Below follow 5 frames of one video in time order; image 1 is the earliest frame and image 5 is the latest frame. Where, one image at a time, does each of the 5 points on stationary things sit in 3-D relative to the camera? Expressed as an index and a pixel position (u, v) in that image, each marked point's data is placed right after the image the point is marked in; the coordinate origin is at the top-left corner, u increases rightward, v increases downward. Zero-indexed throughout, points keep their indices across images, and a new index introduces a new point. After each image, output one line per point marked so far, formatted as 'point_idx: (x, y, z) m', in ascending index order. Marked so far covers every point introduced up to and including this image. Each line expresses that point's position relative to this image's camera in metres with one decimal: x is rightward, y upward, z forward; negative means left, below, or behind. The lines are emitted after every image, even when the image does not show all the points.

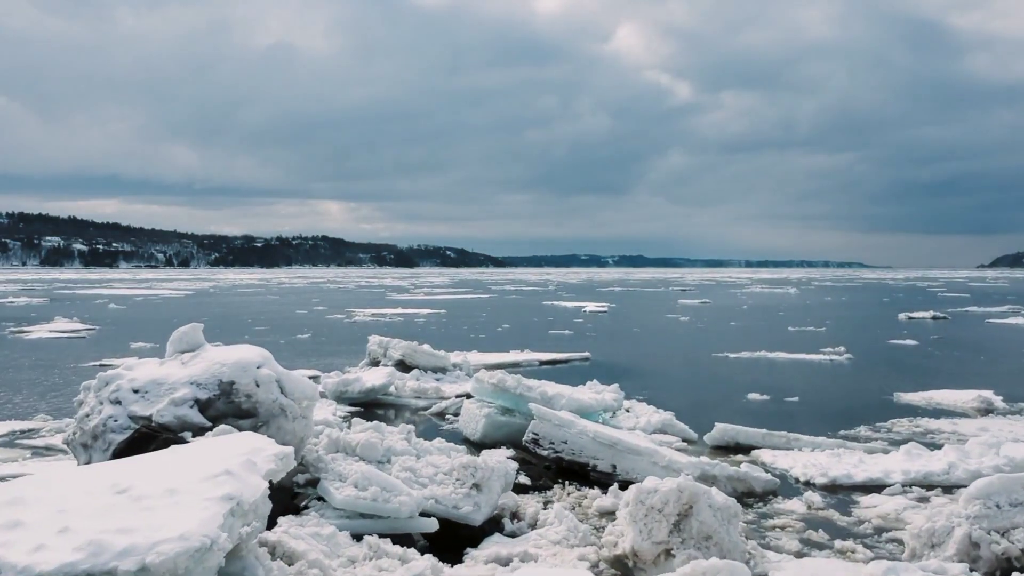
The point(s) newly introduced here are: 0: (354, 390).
0: (-4.0, -2.6, +18.3) m
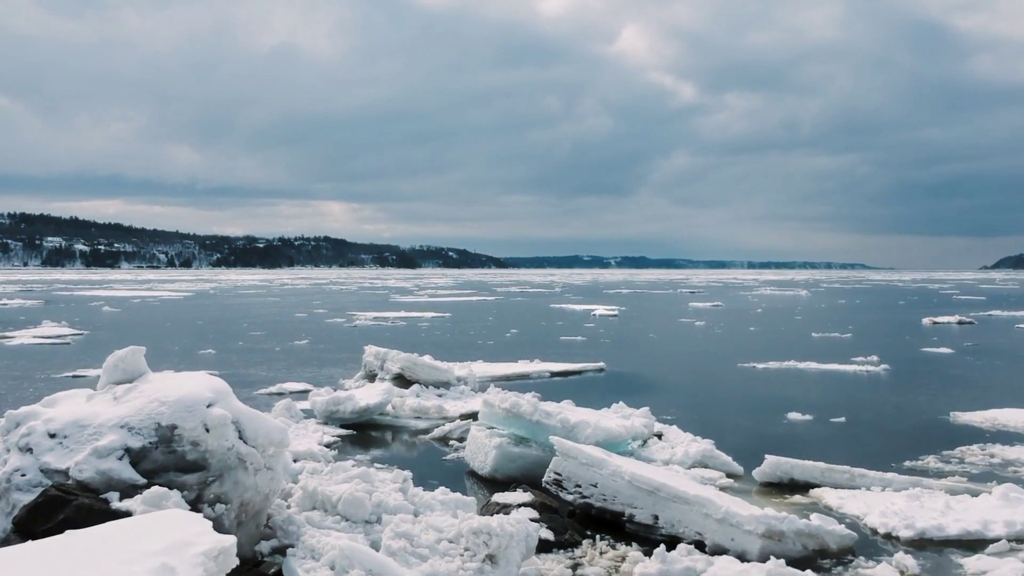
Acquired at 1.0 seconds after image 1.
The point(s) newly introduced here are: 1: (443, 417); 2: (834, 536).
0: (-3.7, -2.8, +16.3) m
1: (-1.6, -3.0, +17.0) m
2: (+4.1, -3.1, +9.2) m
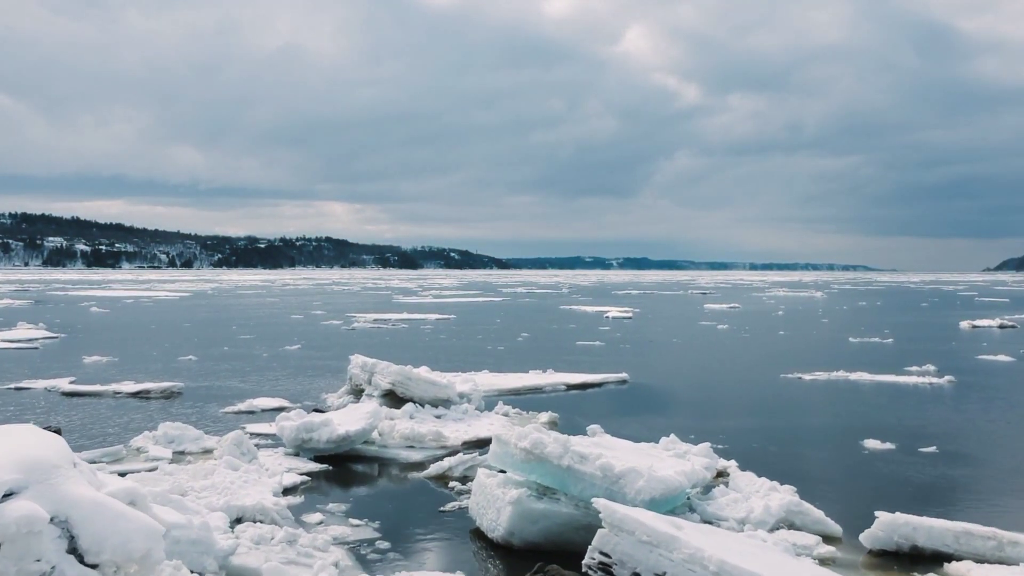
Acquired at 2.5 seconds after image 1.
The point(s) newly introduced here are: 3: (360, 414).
0: (-3.4, -2.7, +13.1) m
1: (-1.4, -3.0, +13.8) m
2: (+4.3, -3.1, +5.9) m
3: (-2.9, -2.4, +14.0) m
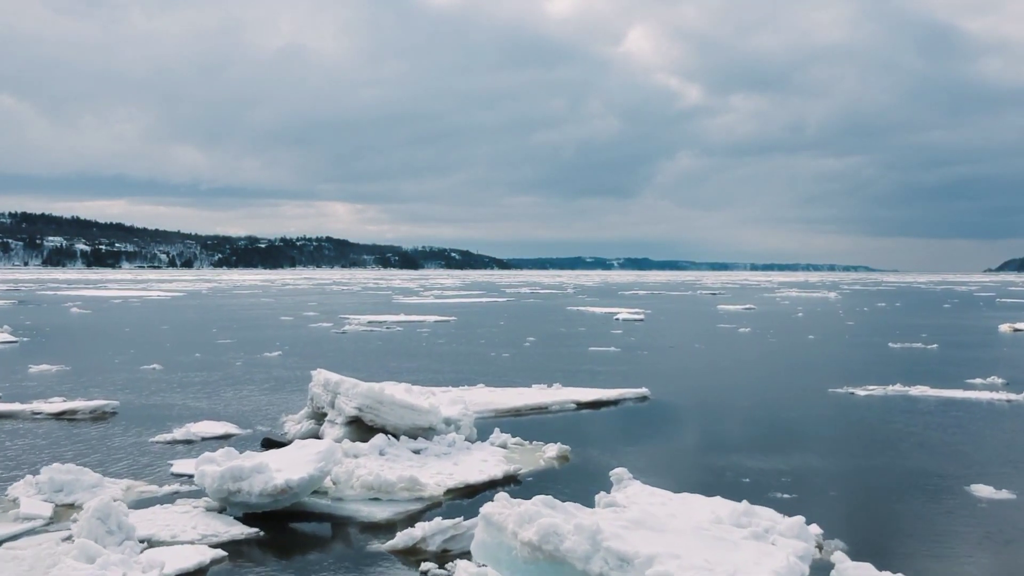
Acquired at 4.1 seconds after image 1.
0: (-3.5, -2.7, +9.7) m
1: (-1.4, -3.0, +10.4) m
2: (+4.3, -3.1, +2.5) m
3: (-2.9, -2.4, +10.6) m
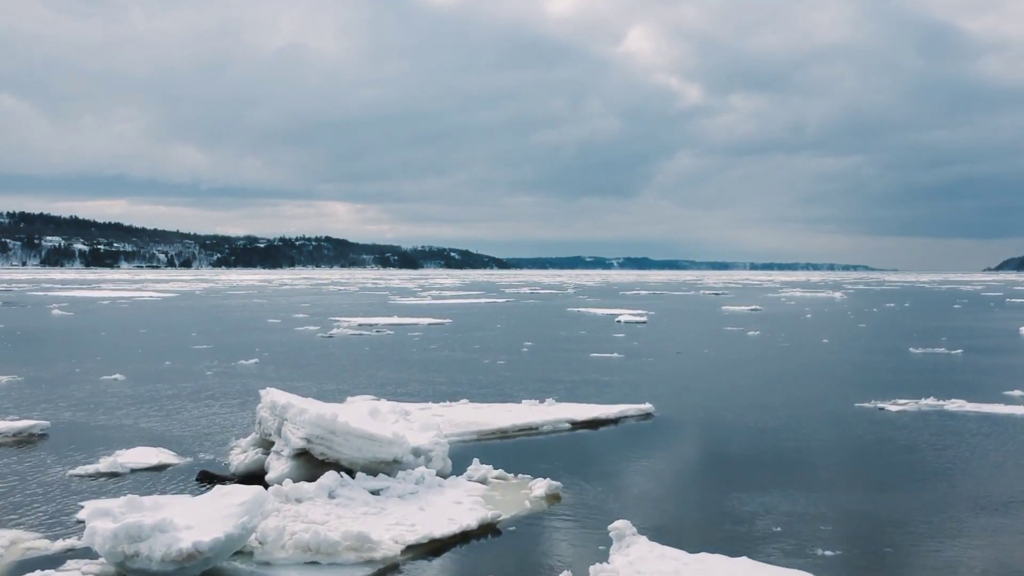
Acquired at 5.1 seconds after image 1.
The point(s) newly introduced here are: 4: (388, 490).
0: (-3.8, -2.8, +7.6) m
1: (-1.7, -3.1, +8.3) m
2: (+4.0, -3.2, +0.4) m
3: (-3.2, -2.5, +8.5) m
4: (-1.6, -2.7, +10.0) m
